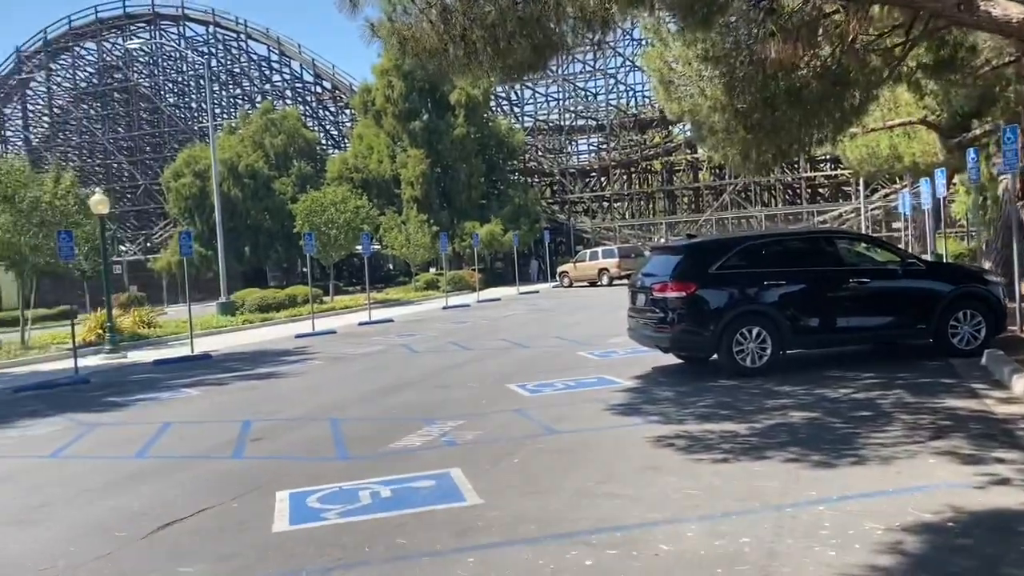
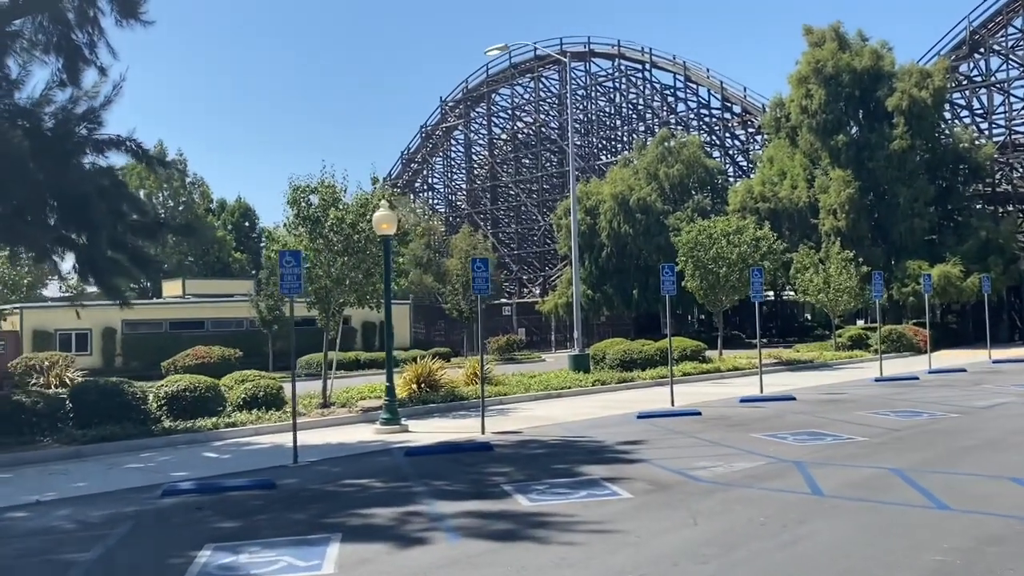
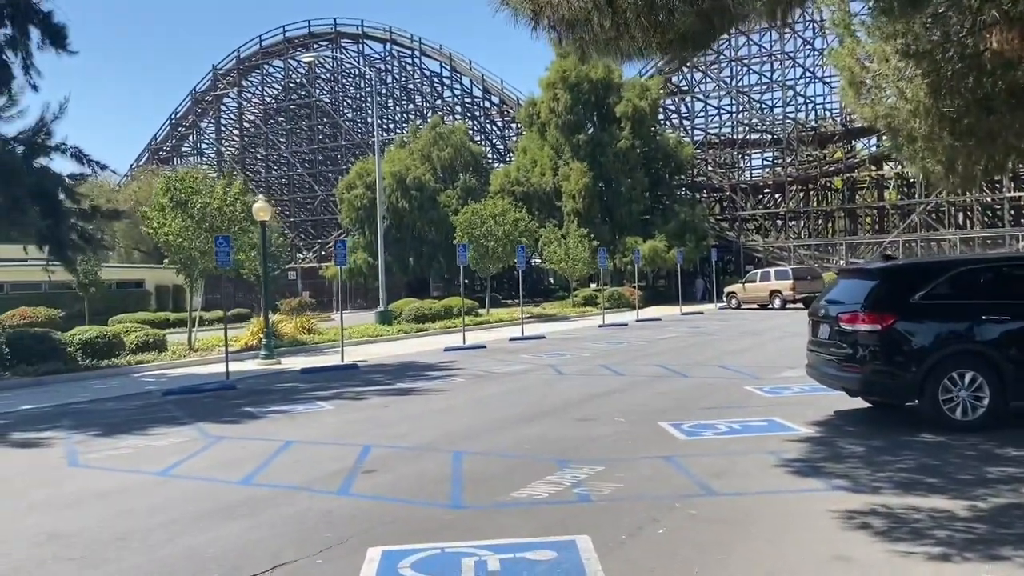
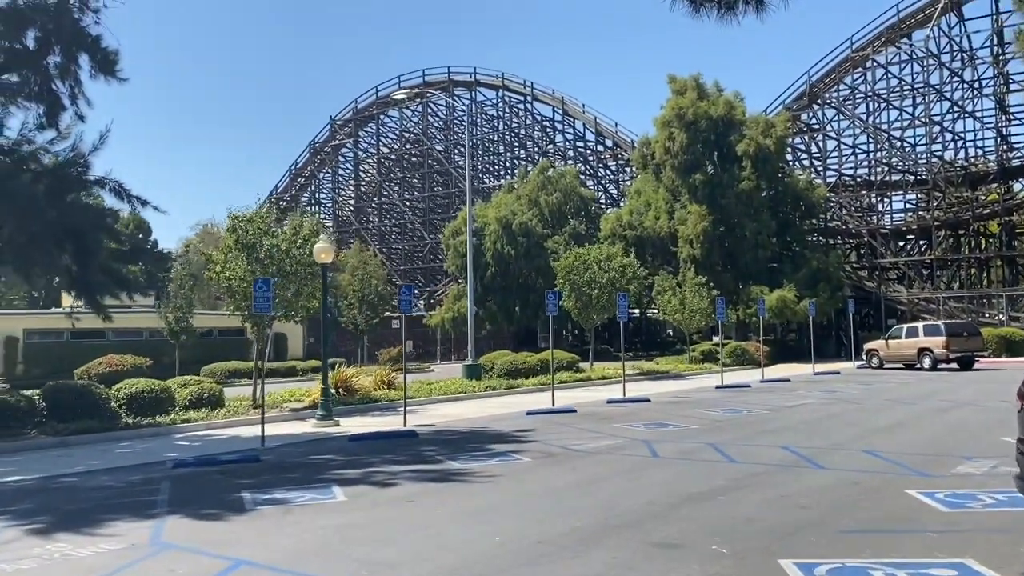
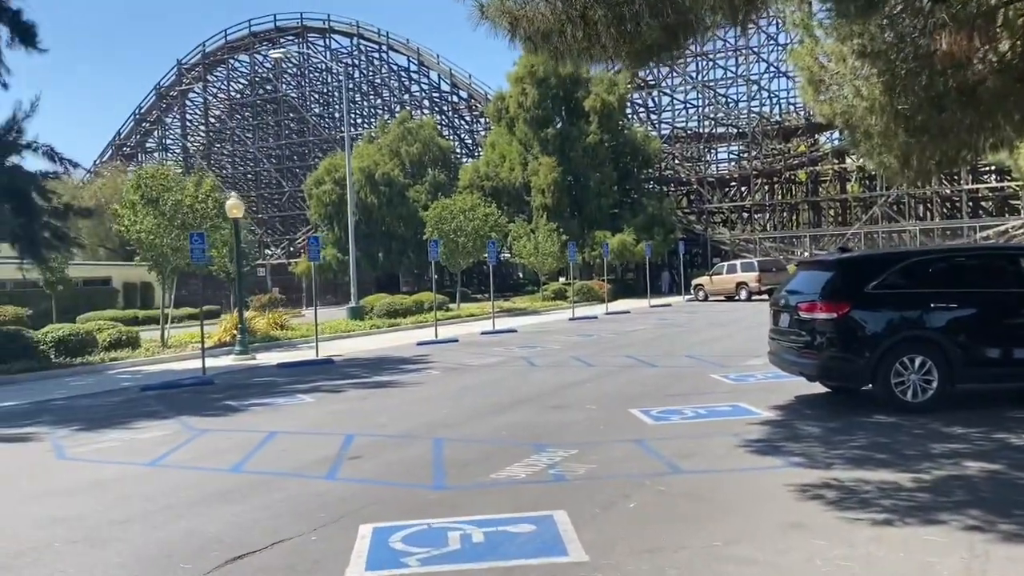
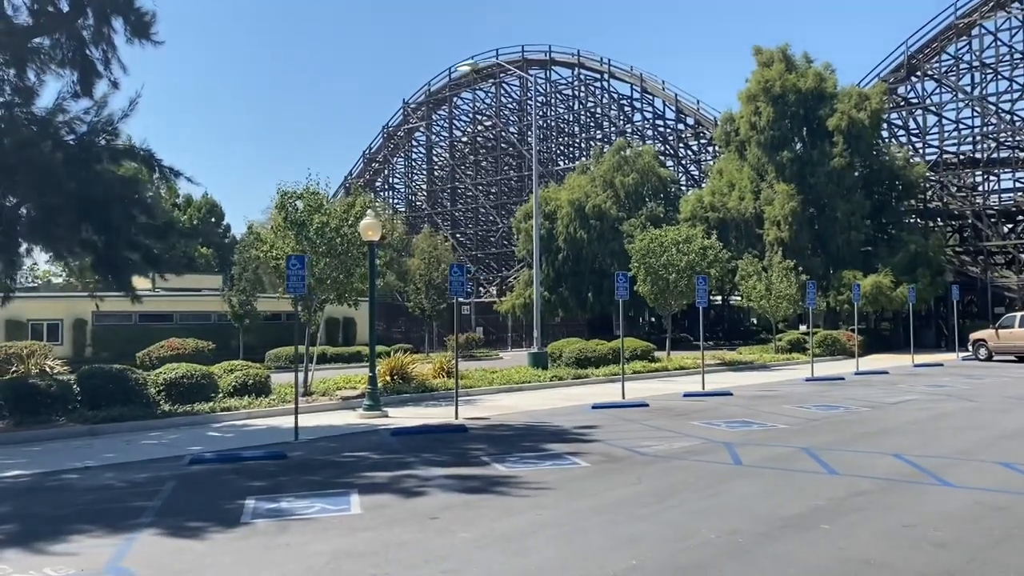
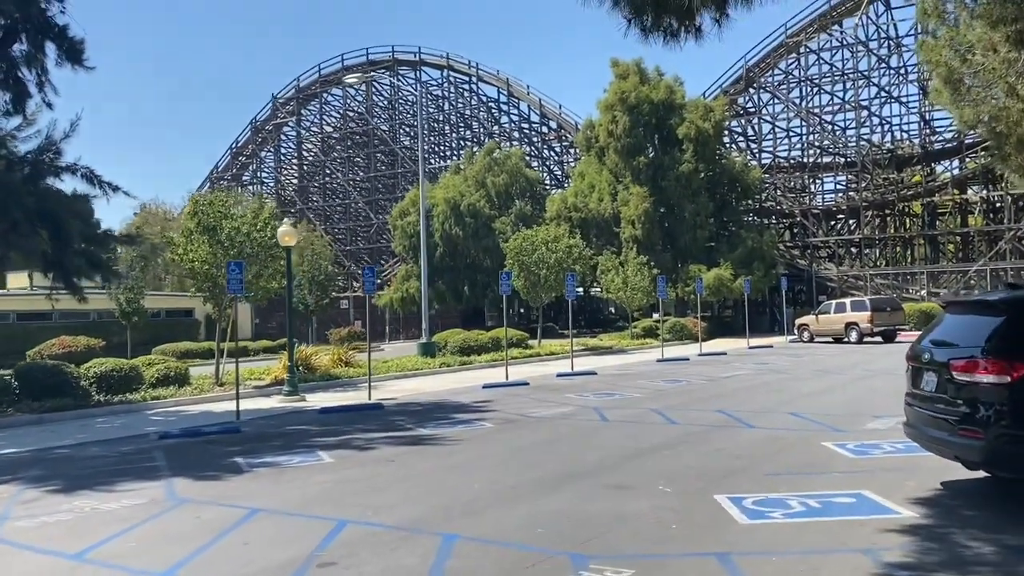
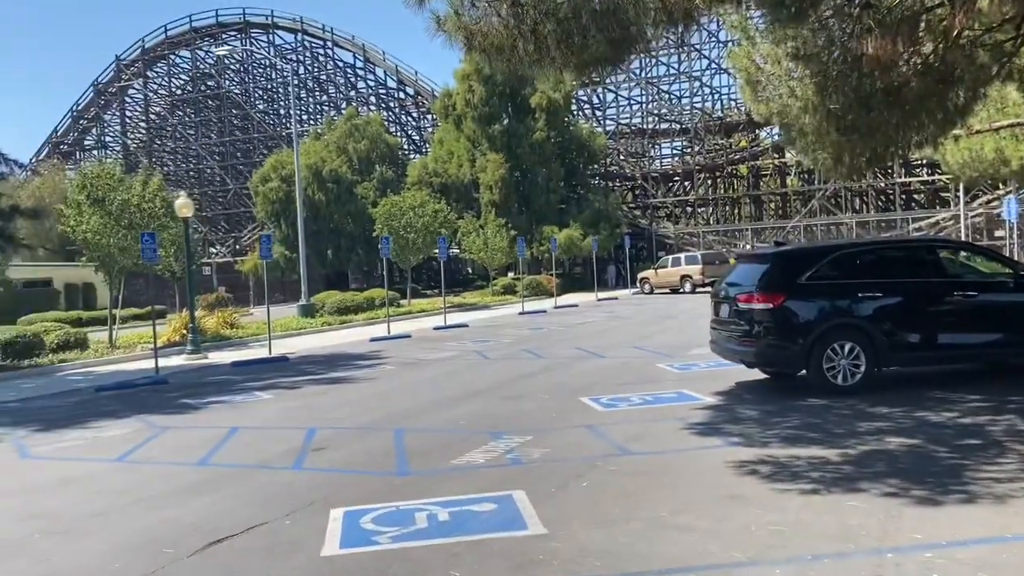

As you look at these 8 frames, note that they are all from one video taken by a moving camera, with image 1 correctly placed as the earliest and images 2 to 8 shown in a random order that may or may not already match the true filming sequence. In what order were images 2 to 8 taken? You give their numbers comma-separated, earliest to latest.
8, 5, 3, 7, 4, 6, 2
